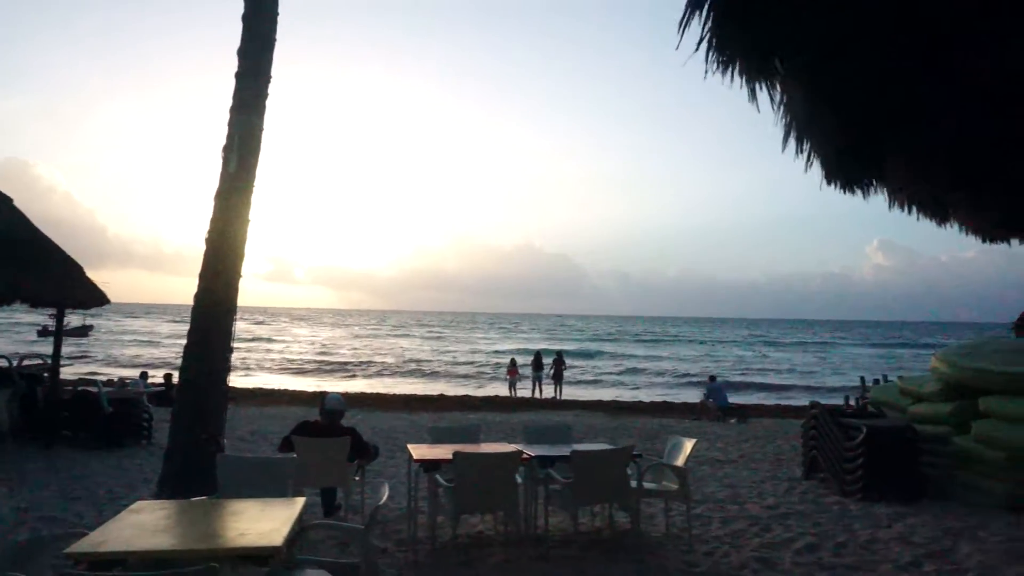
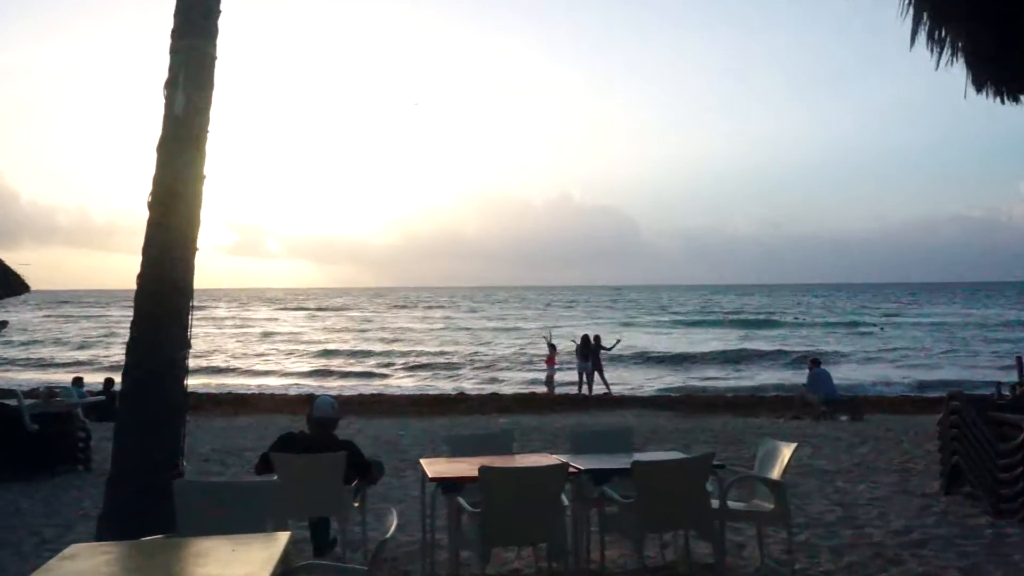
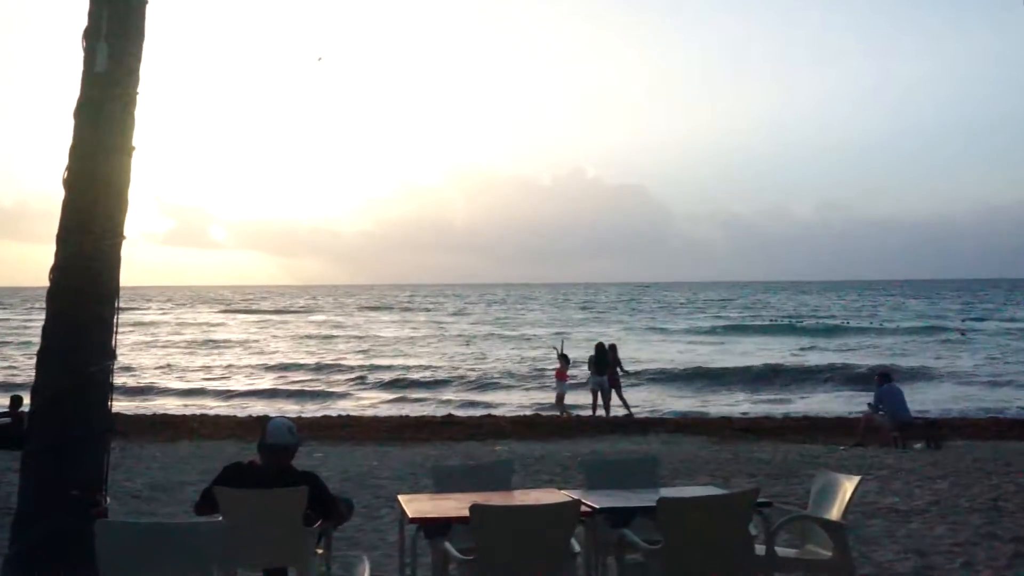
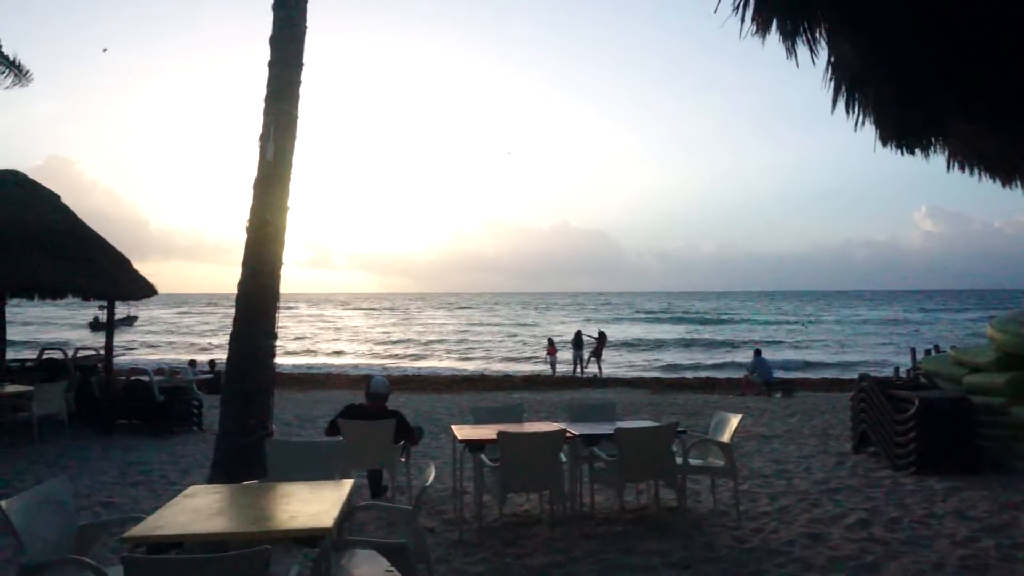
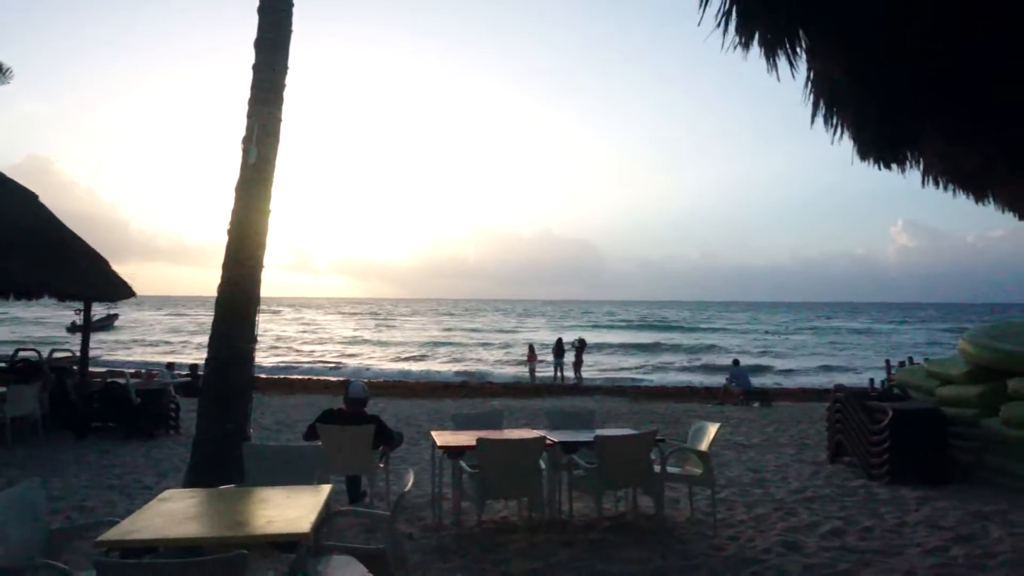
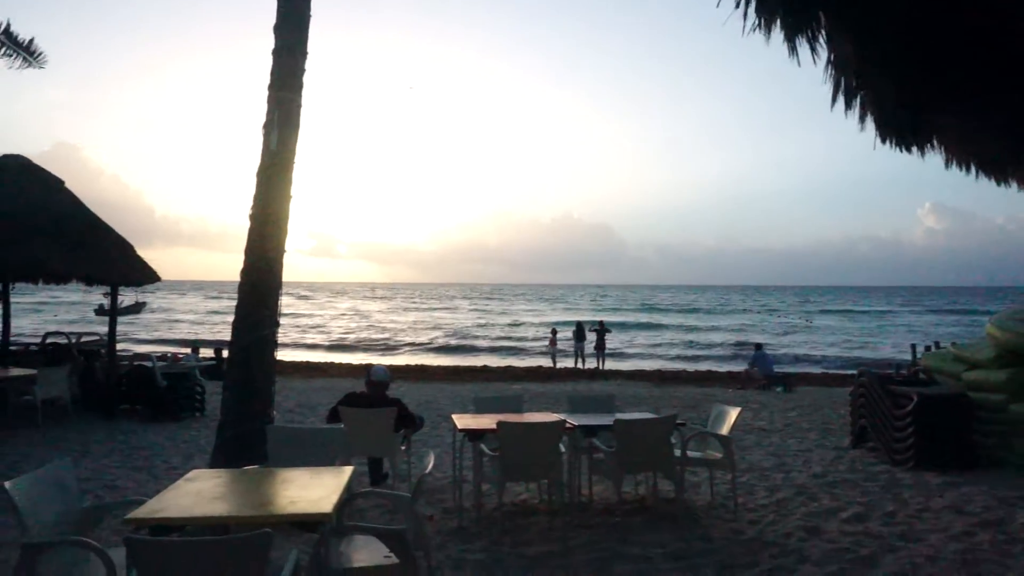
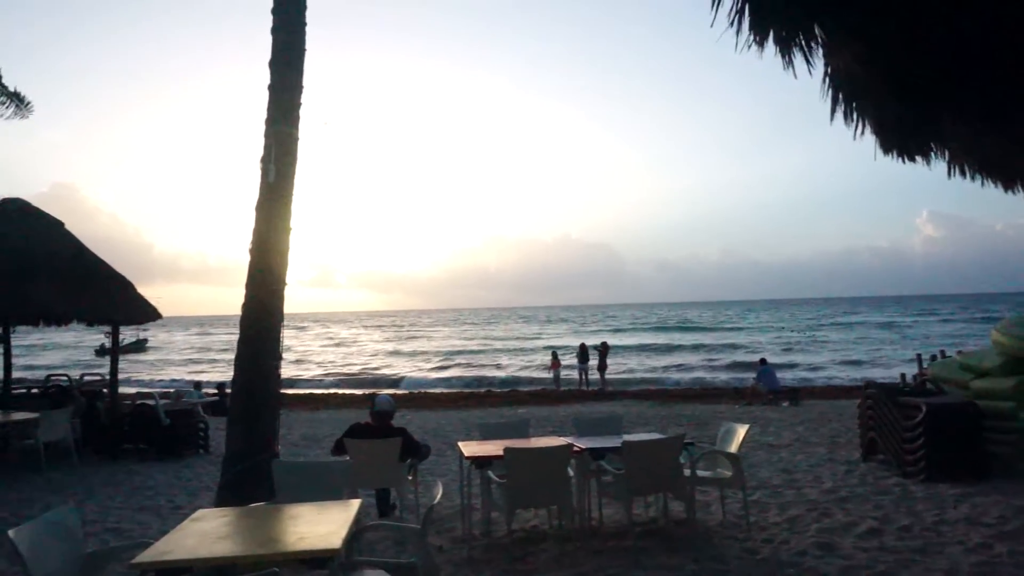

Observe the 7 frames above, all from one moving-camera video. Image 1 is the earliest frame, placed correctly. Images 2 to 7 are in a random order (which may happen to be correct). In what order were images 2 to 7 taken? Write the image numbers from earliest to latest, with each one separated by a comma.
6, 7, 5, 4, 2, 3
